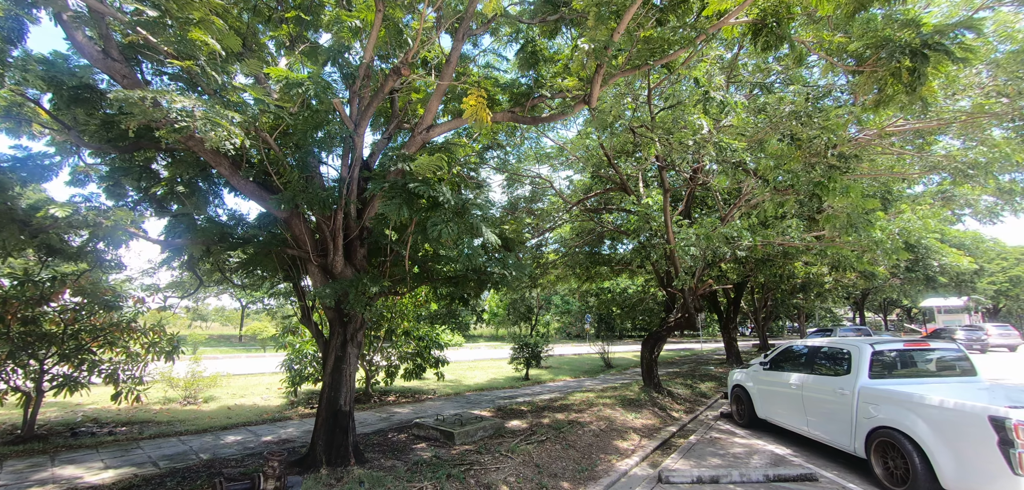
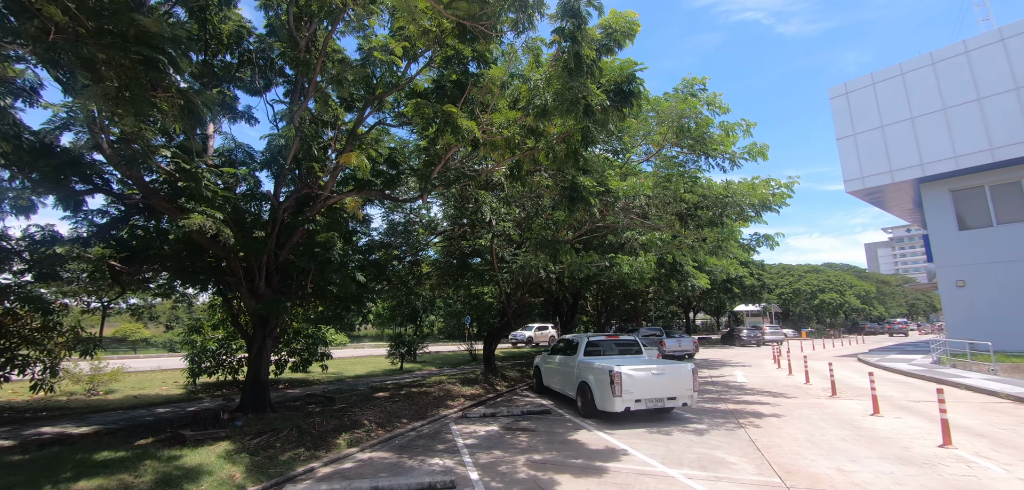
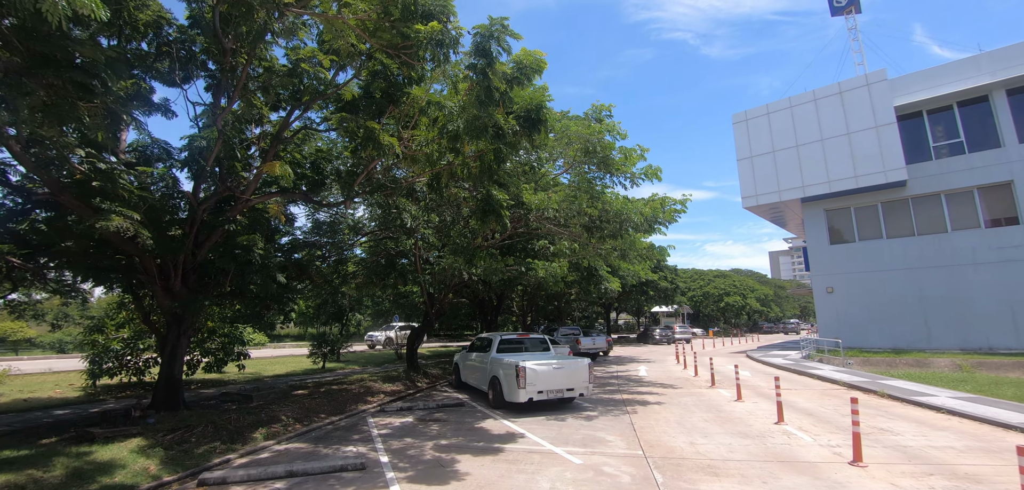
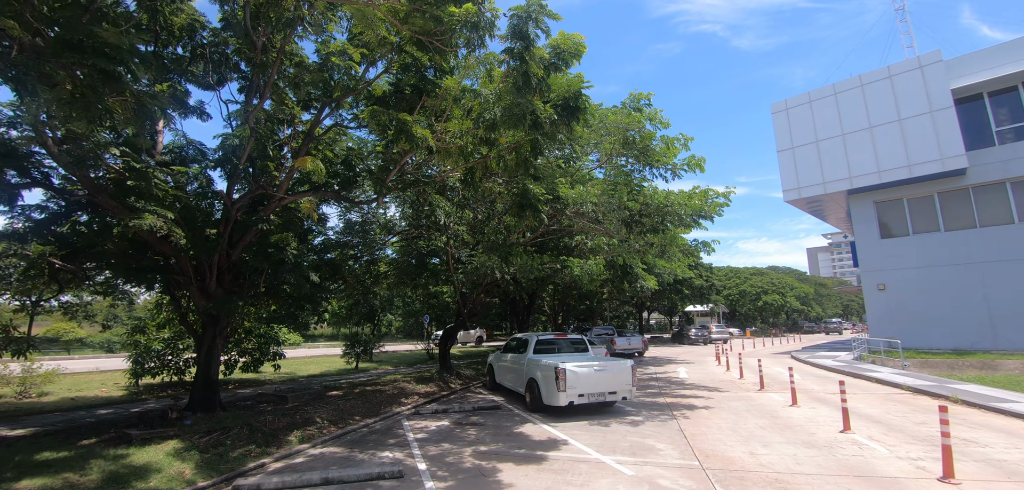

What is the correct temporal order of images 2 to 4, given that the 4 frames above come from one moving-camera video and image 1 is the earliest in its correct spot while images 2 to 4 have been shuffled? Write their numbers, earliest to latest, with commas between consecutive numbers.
2, 4, 3
